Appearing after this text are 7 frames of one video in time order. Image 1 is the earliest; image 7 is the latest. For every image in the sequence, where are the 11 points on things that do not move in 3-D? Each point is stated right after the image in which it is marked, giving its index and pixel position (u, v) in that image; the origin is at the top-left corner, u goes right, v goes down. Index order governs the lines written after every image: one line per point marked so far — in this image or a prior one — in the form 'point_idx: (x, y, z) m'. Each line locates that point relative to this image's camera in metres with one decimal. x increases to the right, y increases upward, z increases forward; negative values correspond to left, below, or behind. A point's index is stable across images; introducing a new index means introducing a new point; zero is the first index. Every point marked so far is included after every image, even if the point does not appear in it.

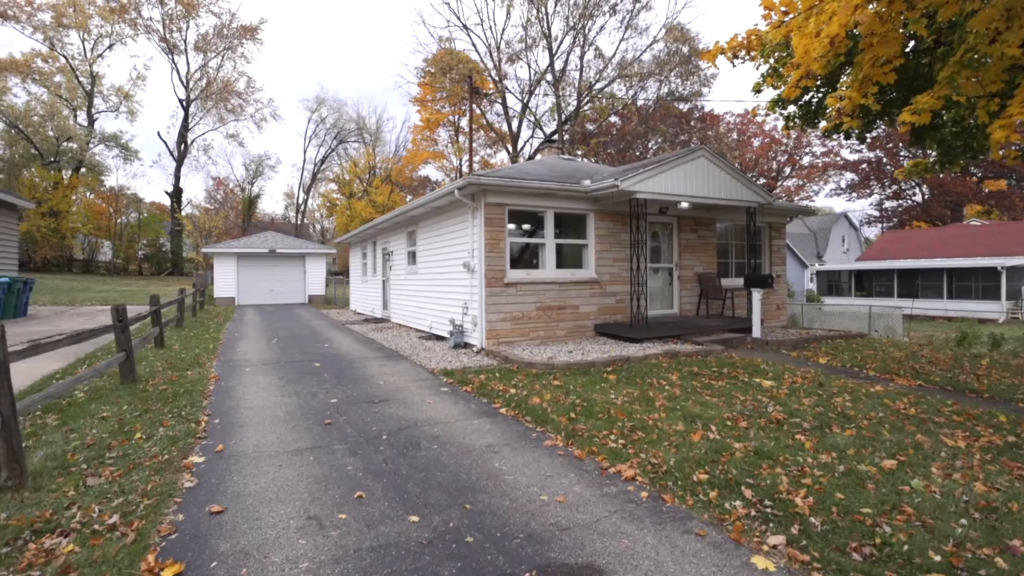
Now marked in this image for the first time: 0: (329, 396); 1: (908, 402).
0: (-2.0, -1.2, +5.7) m
1: (+4.0, -1.2, +5.4) m
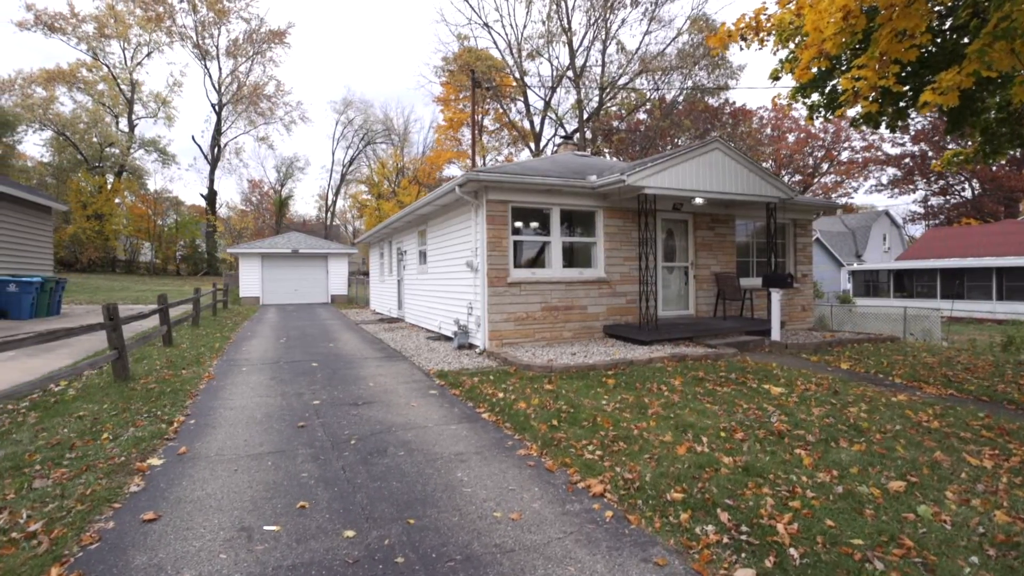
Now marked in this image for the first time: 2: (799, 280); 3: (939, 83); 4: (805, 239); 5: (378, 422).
0: (-2.1, -1.2, +5.5) m
1: (+3.9, -1.2, +4.9) m
2: (+6.0, +0.2, +11.0) m
3: (+3.9, +1.9, +4.9) m
4: (+6.1, +1.0, +11.1) m
5: (-1.2, -1.2, +4.7) m
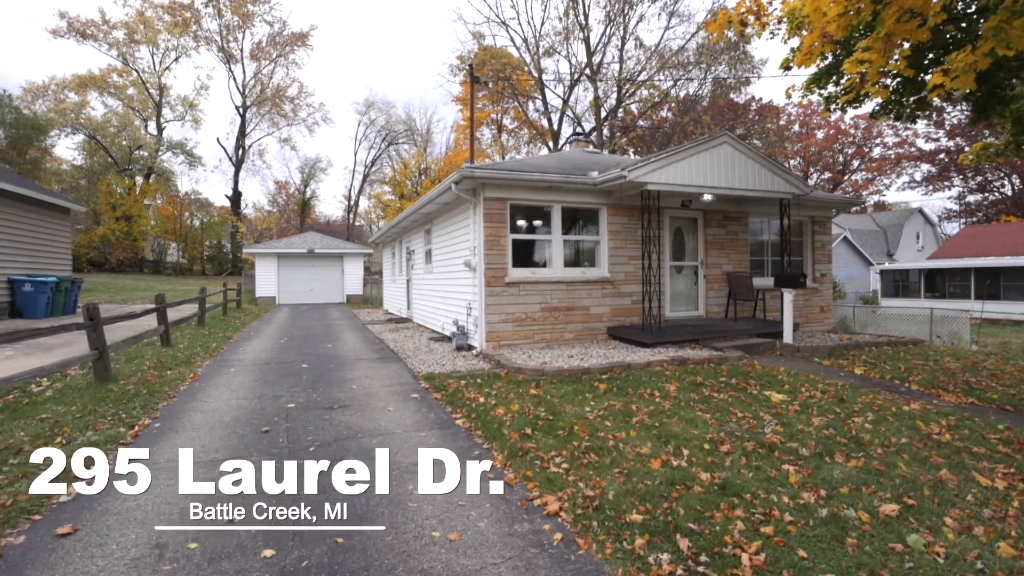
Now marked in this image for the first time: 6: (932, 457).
0: (-2.3, -1.1, +5.4) m
1: (+3.7, -1.2, +4.5) m
2: (+6.1, +0.2, +10.5) m
3: (+3.7, +1.9, +4.5) m
4: (+6.2, +1.0, +10.6) m
5: (-1.4, -1.2, +4.5) m
6: (+2.9, -1.2, +3.7) m
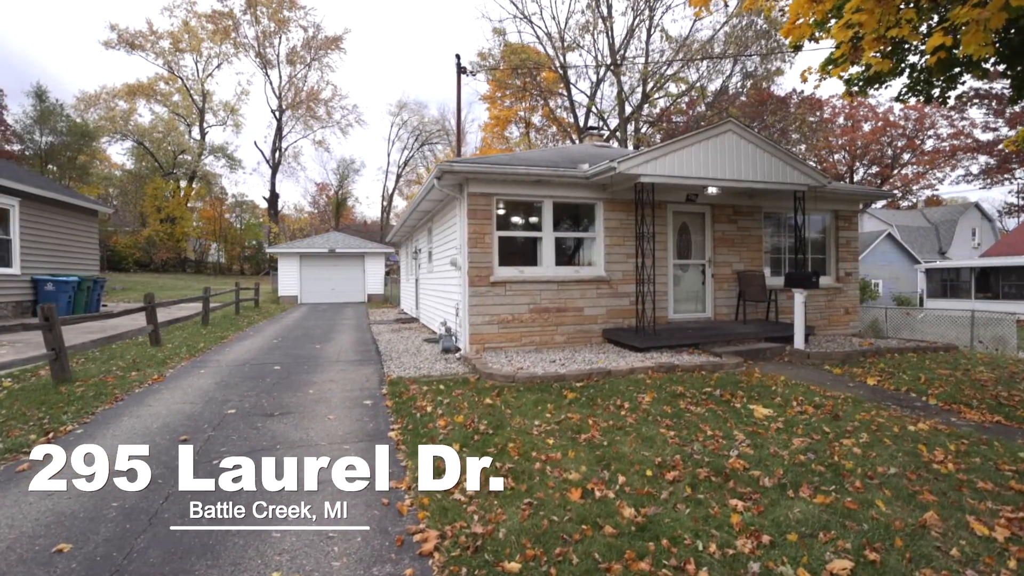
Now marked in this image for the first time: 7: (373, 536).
0: (-2.7, -1.1, +5.1) m
1: (+3.2, -1.2, +3.8) m
2: (+6.0, +0.1, +9.6) m
3: (+3.2, +1.9, +3.8) m
4: (+6.2, +1.0, +9.7) m
5: (-1.9, -1.2, +4.2) m
6: (+2.4, -1.2, +3.1) m
7: (-0.7, -1.2, +2.6) m
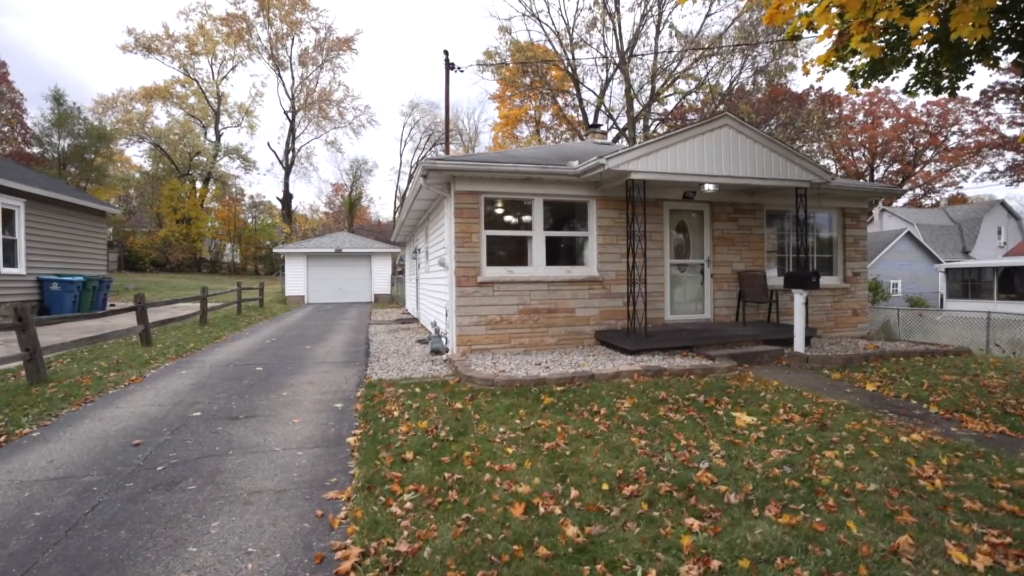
0: (-3.0, -1.1, +5.0) m
1: (+2.9, -1.2, +3.5) m
2: (+5.9, +0.1, +9.2) m
3: (+2.9, +1.9, +3.5) m
4: (+6.0, +1.0, +9.3) m
5: (-2.2, -1.2, +4.0) m
6: (+2.1, -1.2, +2.8) m
7: (-1.0, -1.2, +2.5) m
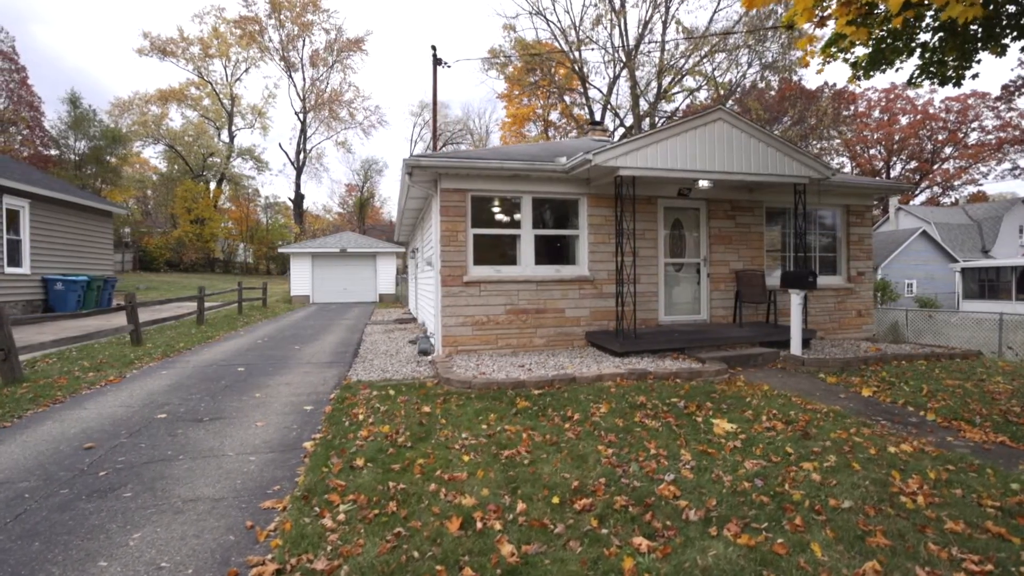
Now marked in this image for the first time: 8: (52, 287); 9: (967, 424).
0: (-3.2, -1.1, +4.9) m
1: (+2.6, -1.2, +3.3) m
2: (+5.7, +0.1, +8.9) m
3: (+2.7, +1.9, +3.2) m
4: (+5.9, +1.0, +8.9) m
5: (-2.5, -1.2, +3.9) m
6: (+1.8, -1.2, +2.6) m
7: (-1.3, -1.2, +2.3) m
8: (-12.0, 0.0, +13.8) m
9: (+3.9, -1.1, +4.5) m
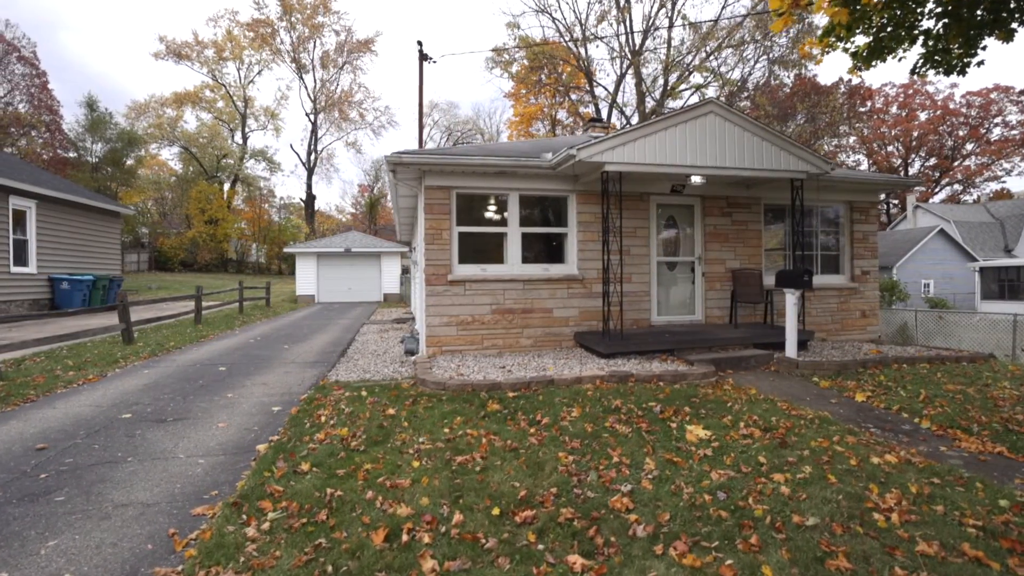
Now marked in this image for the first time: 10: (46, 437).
0: (-3.5, -1.1, +4.8) m
1: (+2.3, -1.2, +3.0) m
2: (+5.6, +0.1, +8.6) m
3: (+2.4, +1.9, +3.0) m
4: (+5.8, +1.0, +8.6) m
5: (-2.8, -1.2, +3.8) m
6: (+1.4, -1.2, +2.4) m
7: (-1.7, -1.2, +2.2) m
8: (-12.0, 0.0, +13.9) m
9: (+3.6, -1.1, +4.2) m
10: (-3.6, -1.2, +4.1) m
